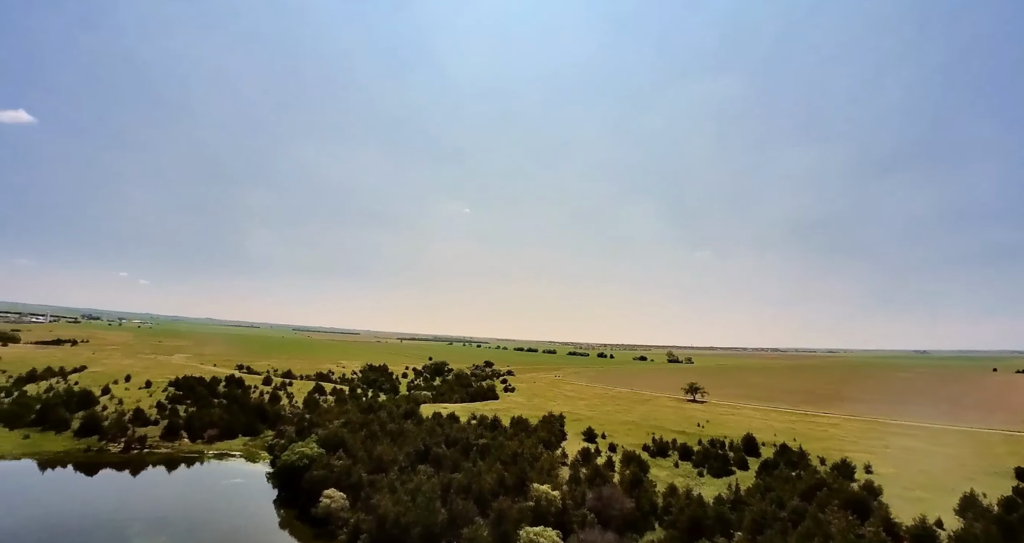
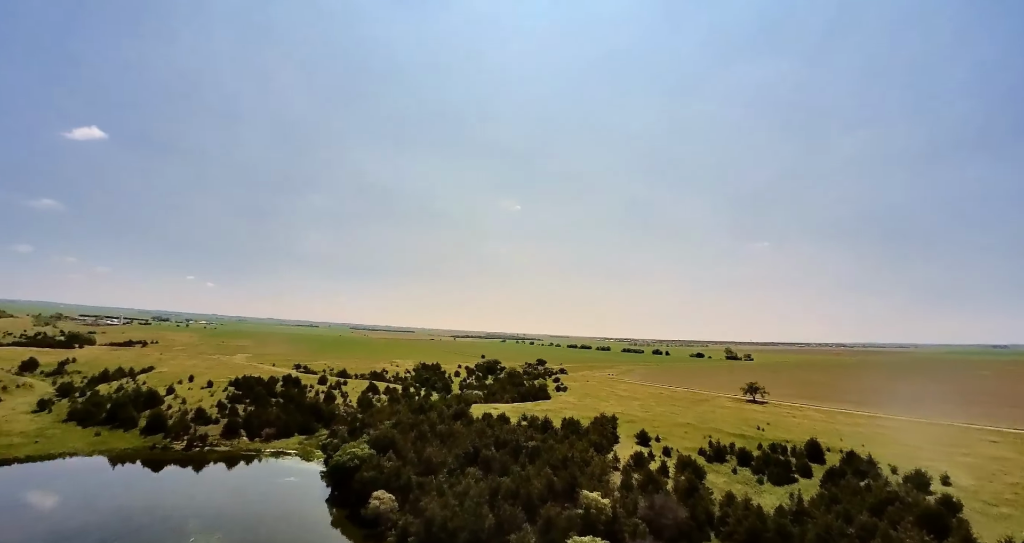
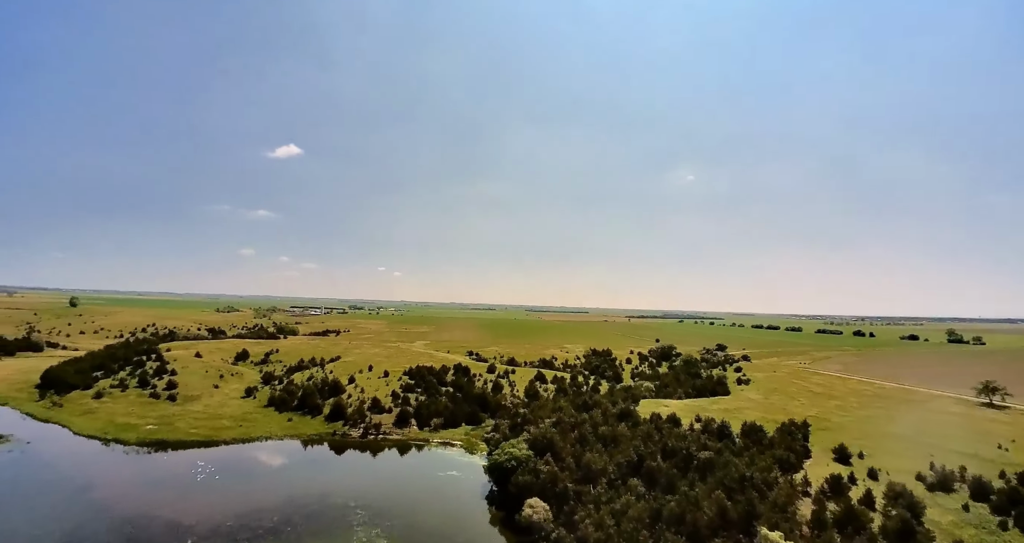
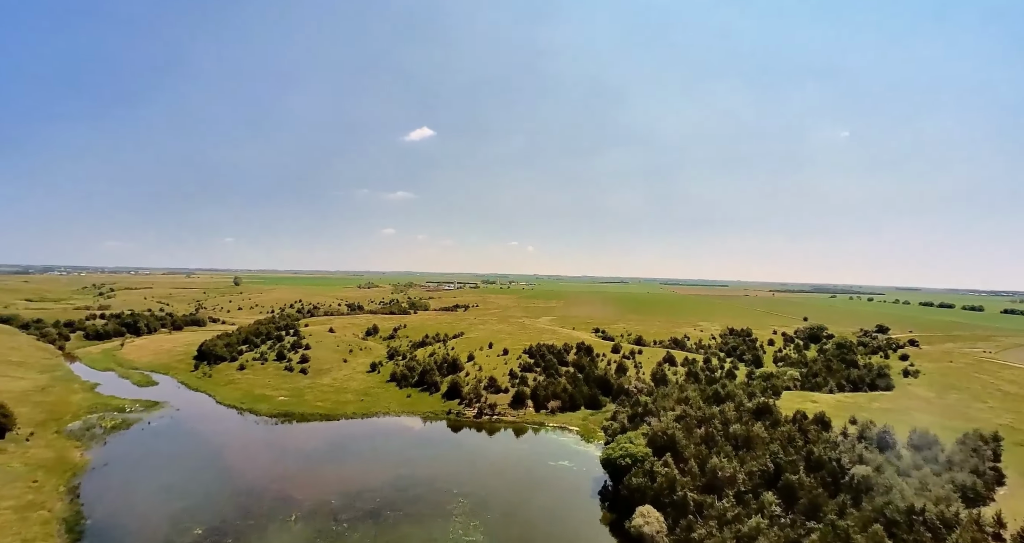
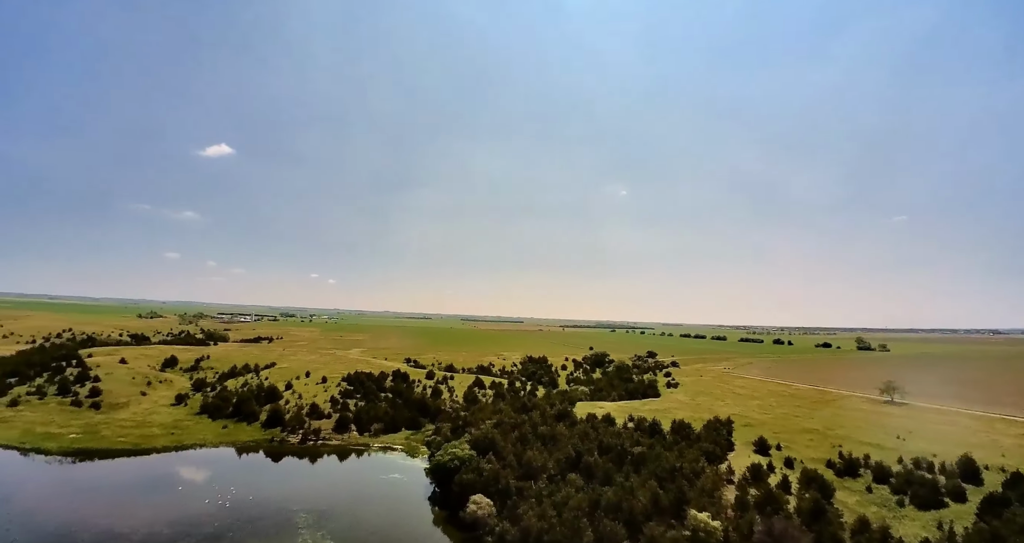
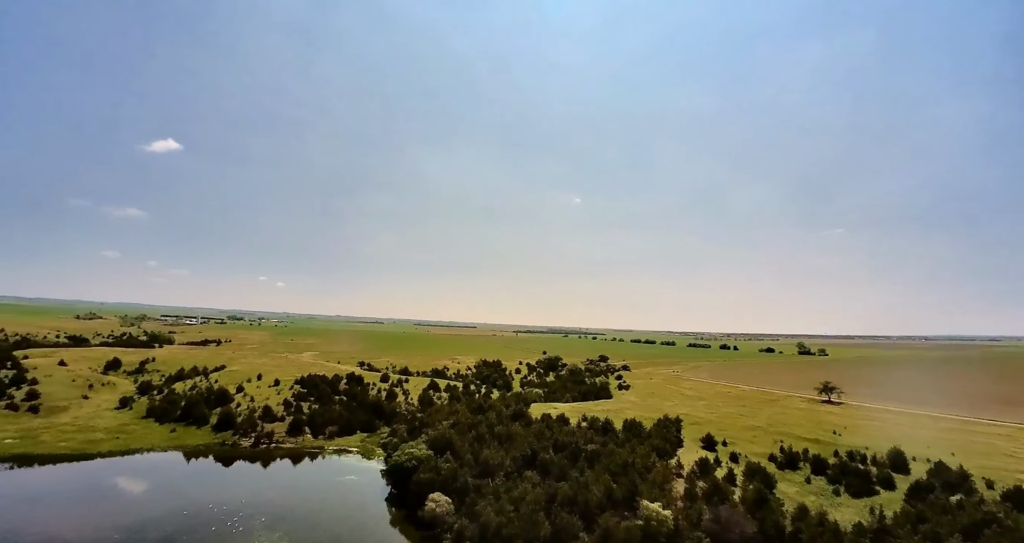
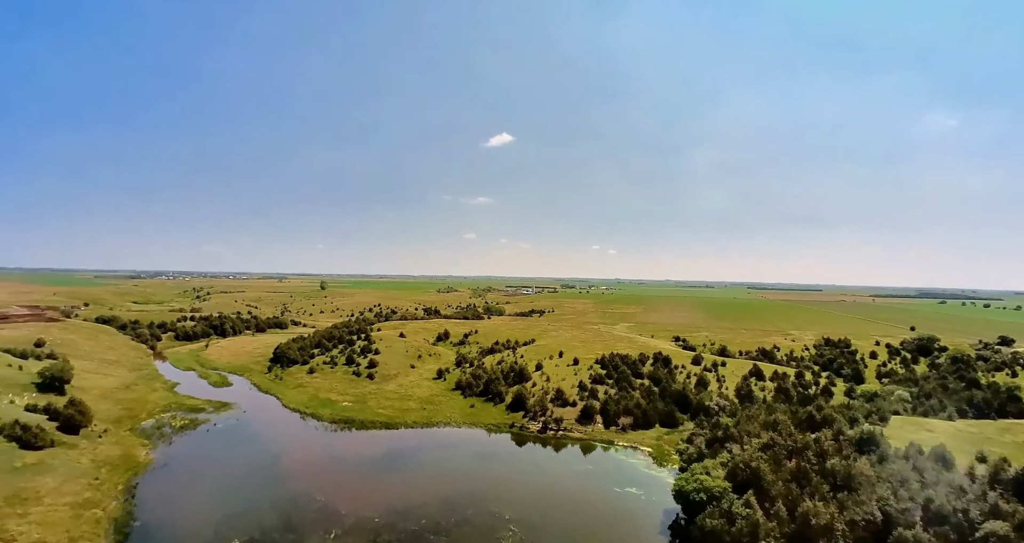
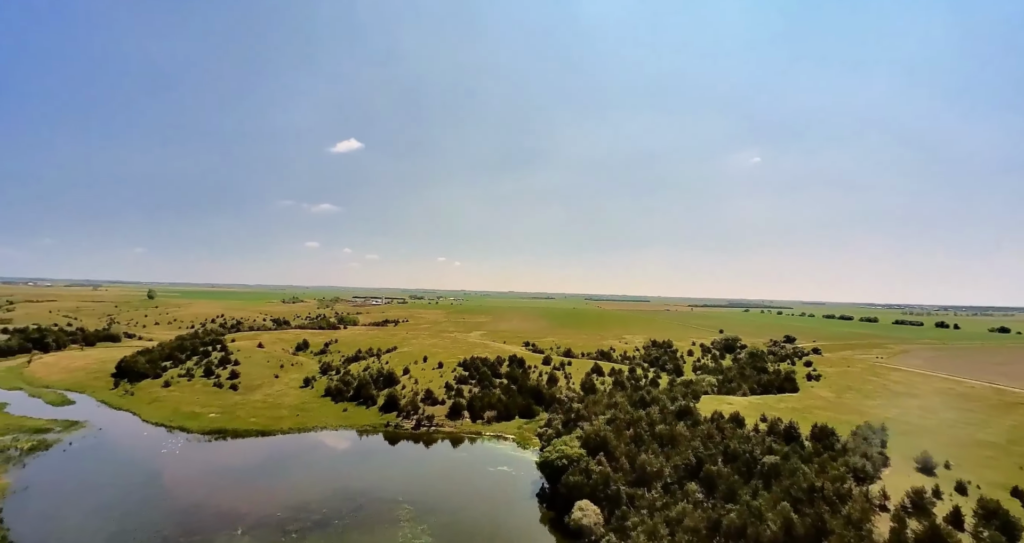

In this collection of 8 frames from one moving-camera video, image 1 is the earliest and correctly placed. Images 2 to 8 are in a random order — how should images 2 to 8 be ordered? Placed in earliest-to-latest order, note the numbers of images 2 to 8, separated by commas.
2, 6, 5, 3, 8, 4, 7
